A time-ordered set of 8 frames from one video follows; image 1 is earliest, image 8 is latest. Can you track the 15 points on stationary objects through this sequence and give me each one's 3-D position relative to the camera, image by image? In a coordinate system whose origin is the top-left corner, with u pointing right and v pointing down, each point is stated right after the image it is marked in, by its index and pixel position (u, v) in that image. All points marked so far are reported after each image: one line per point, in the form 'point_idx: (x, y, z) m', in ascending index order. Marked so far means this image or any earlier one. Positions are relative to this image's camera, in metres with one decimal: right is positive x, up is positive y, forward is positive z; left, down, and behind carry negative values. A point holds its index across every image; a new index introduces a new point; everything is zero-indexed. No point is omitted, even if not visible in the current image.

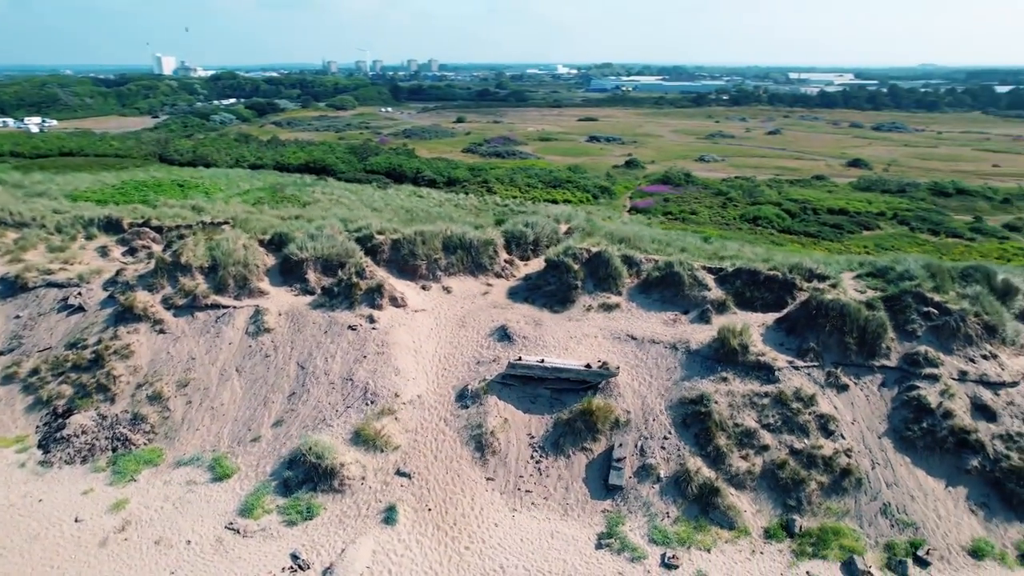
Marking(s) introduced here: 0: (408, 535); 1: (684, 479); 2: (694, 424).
0: (-2.2, -5.3, +14.1) m
1: (+4.0, -4.4, +15.0) m
2: (+4.4, -3.3, +15.9) m
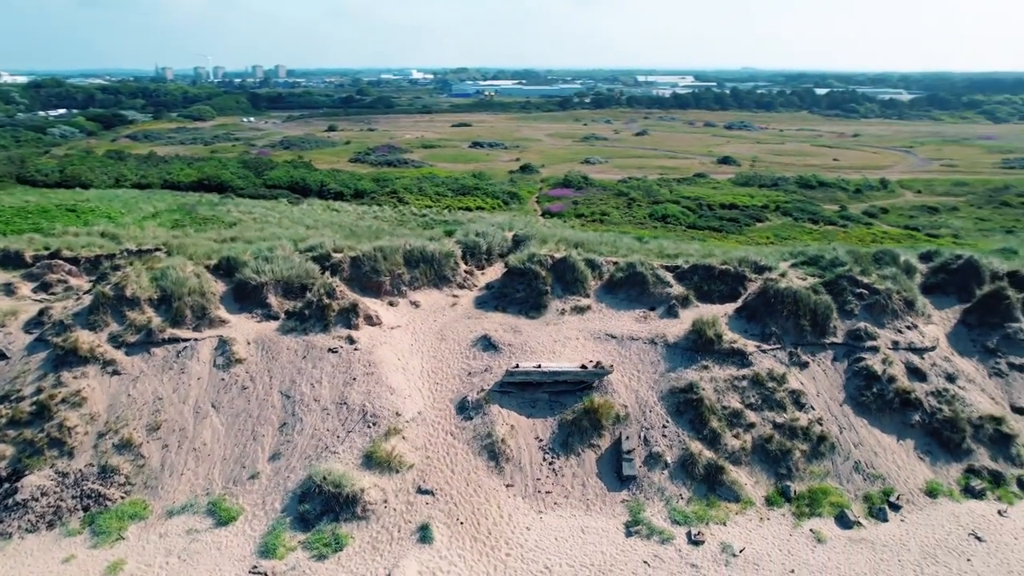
0: (-1.4, -5.7, +14.2) m
1: (+4.4, -4.3, +16.3) m
2: (+4.6, -3.2, +17.3) m
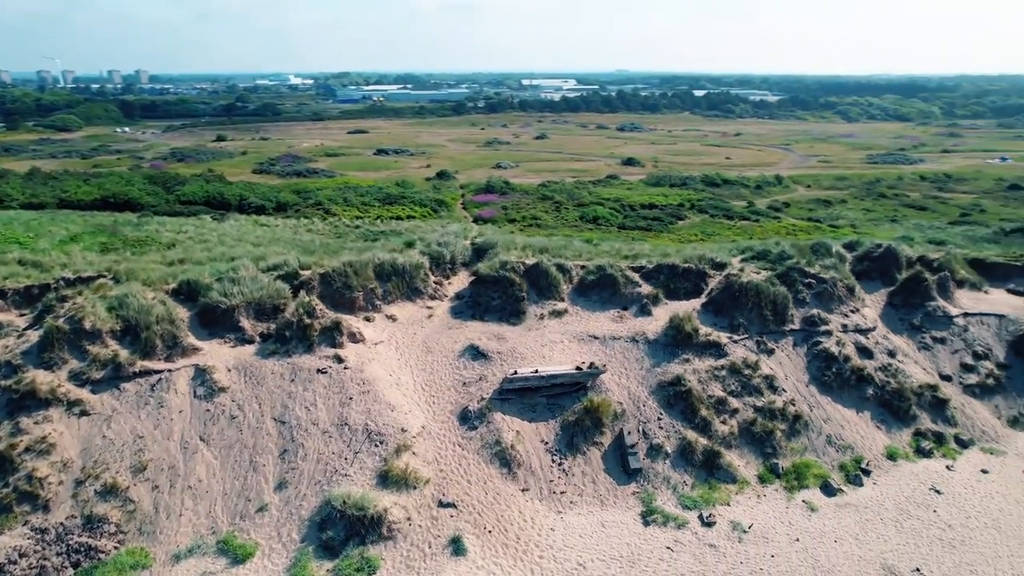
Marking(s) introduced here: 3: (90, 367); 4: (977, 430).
0: (-0.6, -5.9, +14.4) m
1: (+4.7, -4.3, +17.4) m
2: (+4.7, -3.2, +18.4) m
3: (-11.0, -2.1, +17.1) m
4: (+13.6, -4.1, +19.2) m
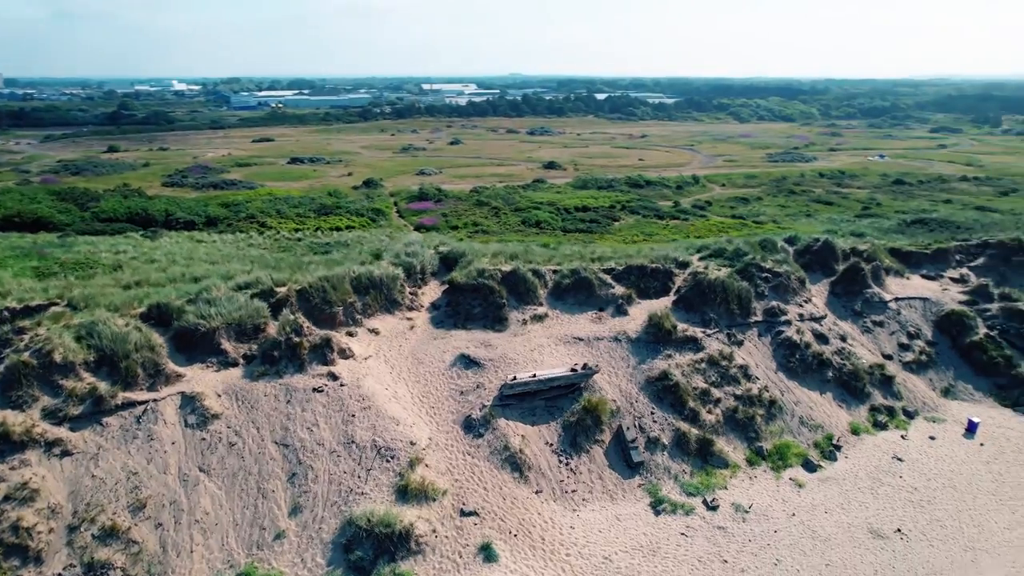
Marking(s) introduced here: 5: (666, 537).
0: (+0.1, -6.1, +14.6) m
1: (+4.8, -4.3, +18.4) m
2: (+4.6, -3.2, +19.4) m
3: (-10.7, -2.8, +15.8) m
4: (+13.3, -3.7, +21.4) m
5: (+3.7, -6.0, +15.9) m
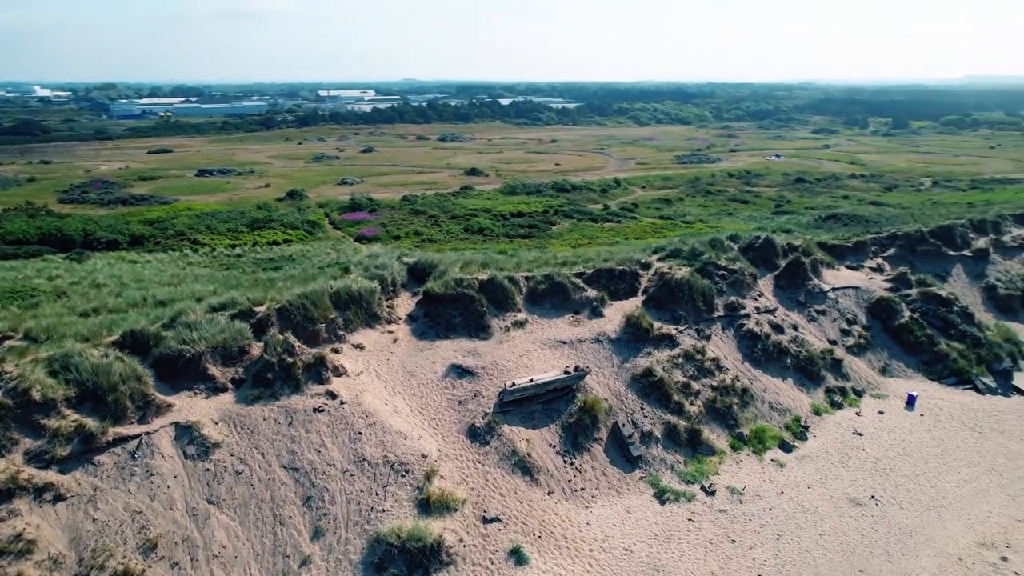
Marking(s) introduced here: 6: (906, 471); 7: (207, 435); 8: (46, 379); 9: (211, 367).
0: (+0.8, -6.3, +15.0) m
1: (+4.8, -4.3, +19.5) m
2: (+4.4, -3.2, +20.4) m
3: (-10.3, -3.5, +14.6) m
4: (+12.7, -3.3, +23.7) m
5: (+4.2, -6.0, +16.8) m
6: (+11.5, -5.3, +19.2) m
7: (-7.4, -3.6, +16.0) m
8: (-11.0, -2.1, +15.5) m
9: (-8.1, -2.1, +17.7) m
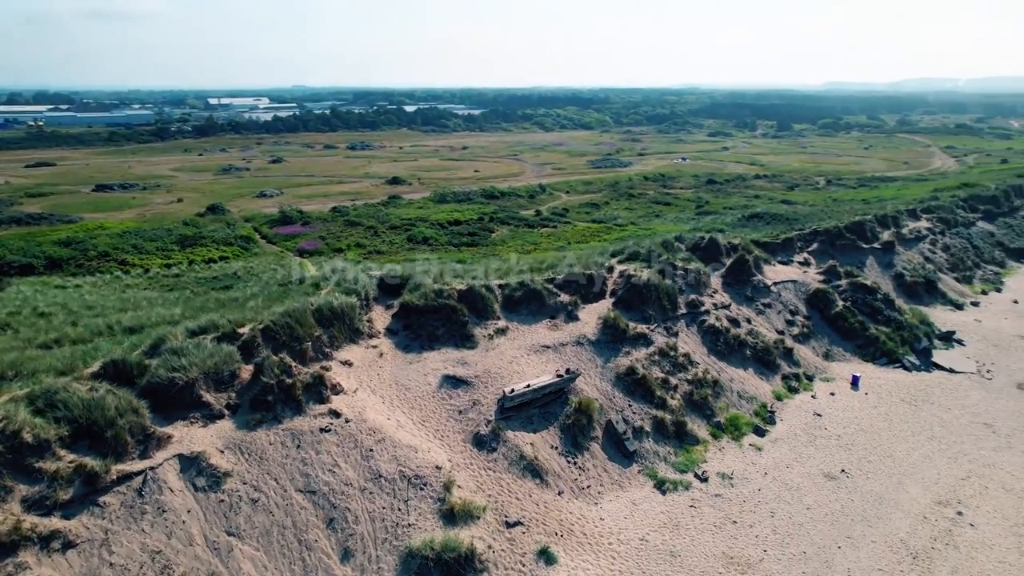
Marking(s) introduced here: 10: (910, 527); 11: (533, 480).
0: (+1.4, -6.5, +15.6) m
1: (+4.6, -4.3, +20.6) m
2: (+4.1, -3.3, +21.4) m
3: (-9.5, -4.1, +13.6) m
4: (+11.8, -3.1, +26.0) m
5: (+4.5, -6.1, +17.8) m
6: (+11.4, -5.0, +21.3) m
7: (-6.9, -4.1, +15.3) m
8: (-10.4, -2.8, +14.3) m
9: (-7.9, -2.7, +16.9) m
10: (+10.7, -6.4, +17.6) m
11: (+0.6, -5.2, +17.7) m
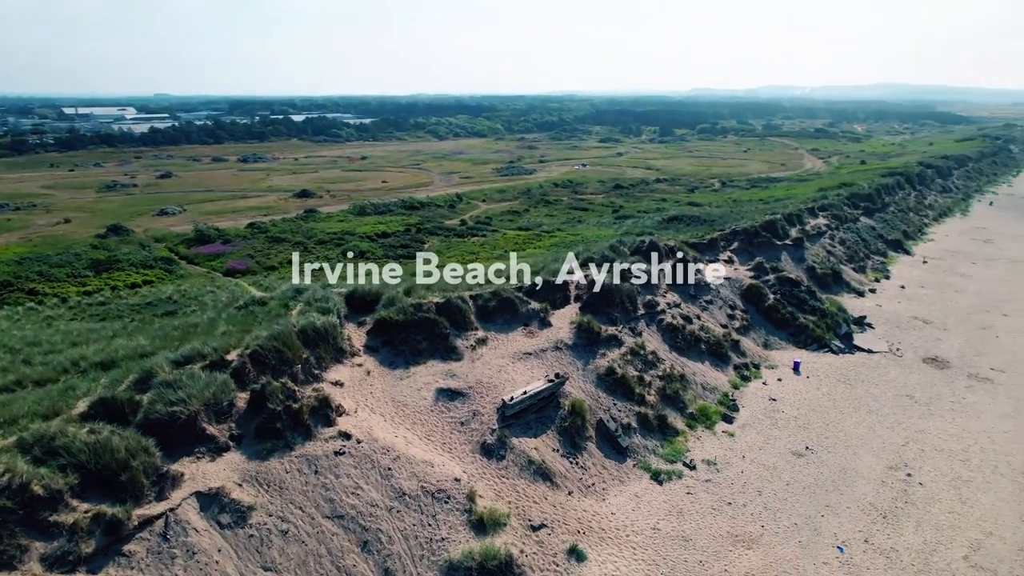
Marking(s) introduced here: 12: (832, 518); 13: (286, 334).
0: (+2.2, -6.6, +16.3) m
1: (+4.4, -4.4, +21.8) m
2: (+3.6, -3.4, +22.5) m
3: (-8.4, -4.8, +12.5) m
4: (+10.5, -2.9, +28.3) m
5: (+4.8, -6.1, +19.0) m
6: (+10.9, -4.8, +23.6) m
7: (-6.1, -4.7, +14.7) m
8: (-9.5, -3.6, +13.1) m
9: (-7.4, -3.4, +16.1) m
10: (+10.9, -6.1, +19.9) m
11: (+0.9, -5.4, +18.3) m
12: (+9.0, -6.5, +18.5) m
13: (-6.8, -1.4, +19.7) m
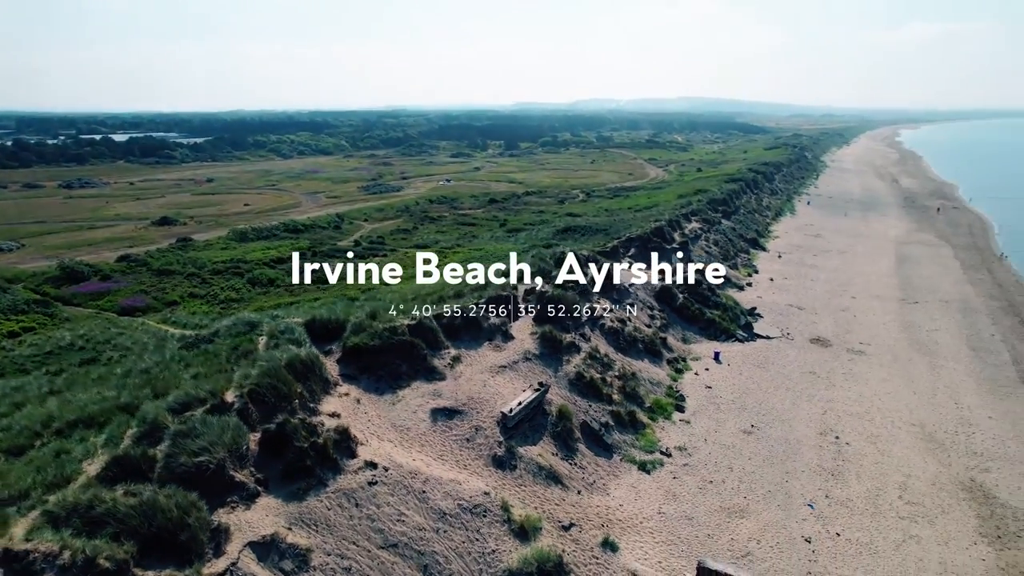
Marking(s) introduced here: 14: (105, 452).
0: (+3.1, -6.9, +17.7) m
1: (+3.8, -4.7, +23.5) m
2: (+2.8, -3.7, +24.1) m
3: (-6.4, -5.7, +11.5) m
4: (+8.1, -2.9, +31.4) m
5: (+5.0, -6.3, +21.0) m
6: (+9.7, -4.7, +26.9) m
7: (-4.7, -5.5, +14.1) m
8: (-7.6, -4.5, +11.8) m
9: (-6.4, -4.3, +15.2) m
10: (+10.7, -5.9, +23.3) m
11: (+1.3, -5.8, +19.3) m
12: (+9.2, -6.3, +21.5) m
13: (-6.8, -2.4, +18.9) m
14: (-9.1, -3.6, +14.5) m
